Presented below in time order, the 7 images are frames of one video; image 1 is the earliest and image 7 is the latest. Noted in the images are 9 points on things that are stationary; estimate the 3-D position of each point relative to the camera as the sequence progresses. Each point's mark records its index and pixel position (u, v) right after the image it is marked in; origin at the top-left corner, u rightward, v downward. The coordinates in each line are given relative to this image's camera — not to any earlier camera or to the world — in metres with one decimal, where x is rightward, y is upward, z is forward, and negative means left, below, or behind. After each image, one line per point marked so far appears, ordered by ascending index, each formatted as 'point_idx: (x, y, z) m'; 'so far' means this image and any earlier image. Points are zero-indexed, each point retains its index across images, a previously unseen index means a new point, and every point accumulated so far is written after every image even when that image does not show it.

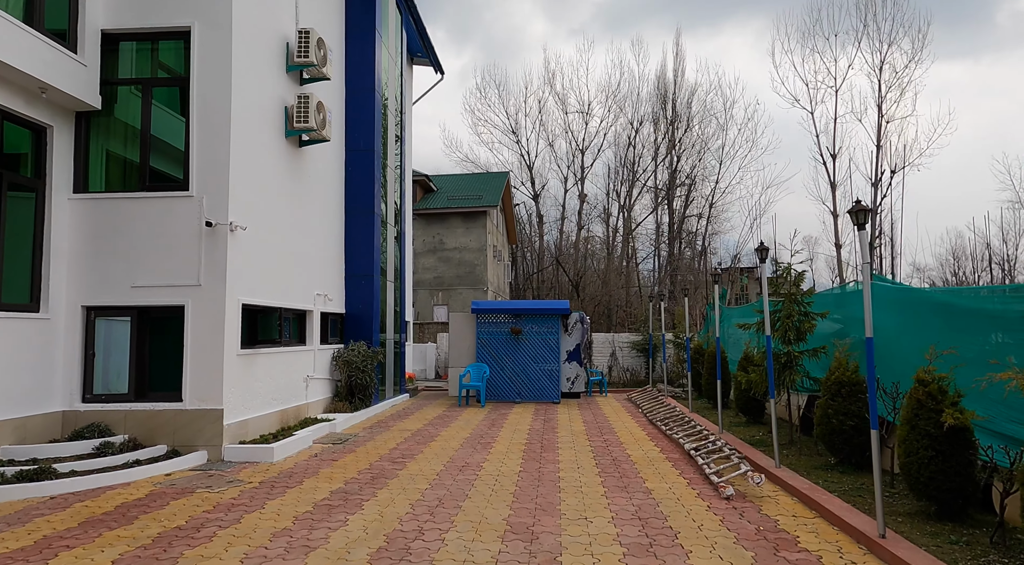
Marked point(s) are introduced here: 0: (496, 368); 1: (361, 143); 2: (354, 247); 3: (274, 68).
0: (-0.3, -1.8, +16.1) m
1: (-2.8, +2.6, +14.7) m
2: (-3.0, +0.7, +14.4) m
3: (-3.4, +3.0, +11.0) m
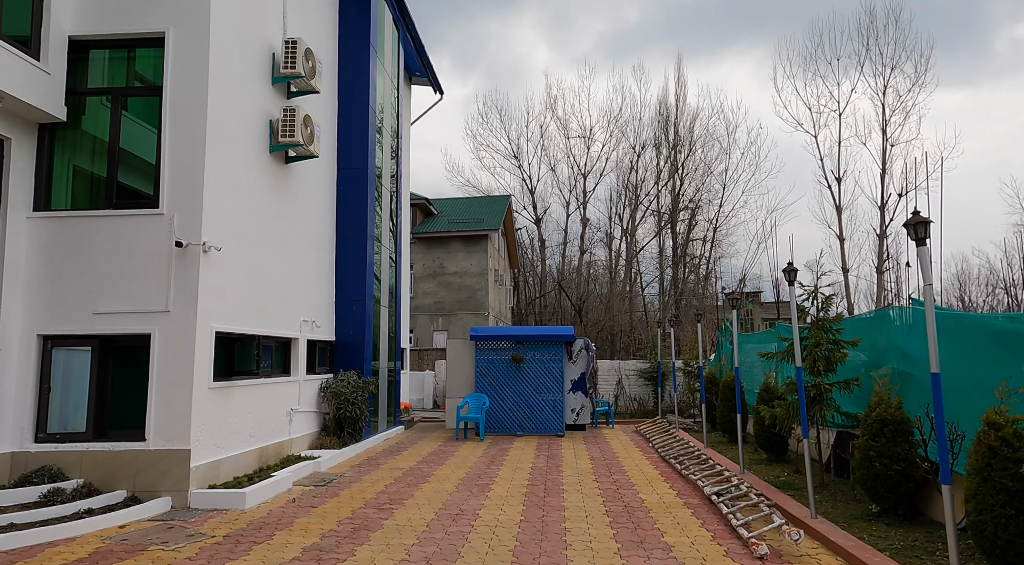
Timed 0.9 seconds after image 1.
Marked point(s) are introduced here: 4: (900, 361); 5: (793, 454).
0: (-0.3, -2.3, +15.2) m
1: (-2.8, +2.2, +13.9) m
2: (-2.9, +0.2, +13.6) m
3: (-3.4, +2.7, +10.3) m
4: (+4.0, -0.8, +8.0) m
5: (+4.3, -2.6, +11.7) m
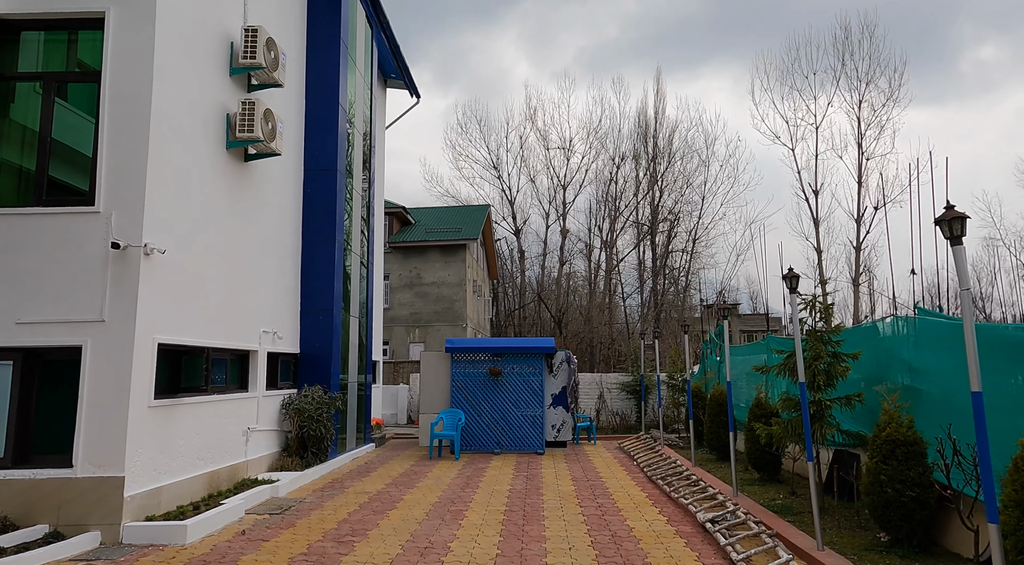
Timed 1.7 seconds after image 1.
0: (-0.7, -2.5, +14.4) m
1: (-3.2, +2.0, +13.1) m
2: (-3.3, +0.1, +12.8) m
3: (-3.7, +2.6, +9.5) m
4: (+3.8, -0.9, +7.4) m
5: (+3.9, -2.8, +11.1) m
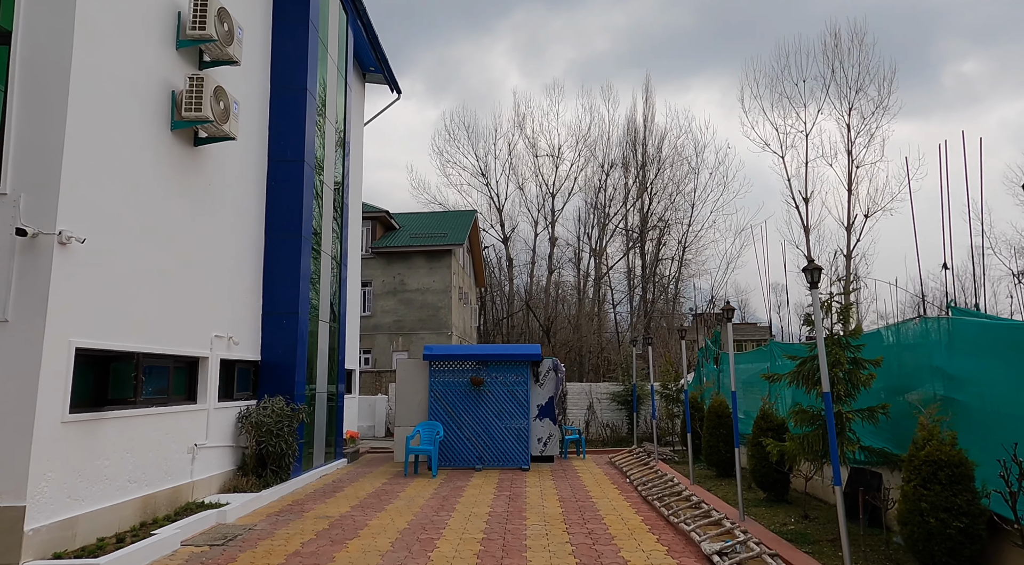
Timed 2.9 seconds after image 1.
0: (-1.0, -2.5, +13.3) m
1: (-3.5, +2.0, +12.0) m
2: (-3.6, +0.1, +11.7) m
3: (-3.9, +2.6, +8.4) m
4: (+3.6, -0.8, +6.4) m
5: (+3.7, -2.8, +10.0) m
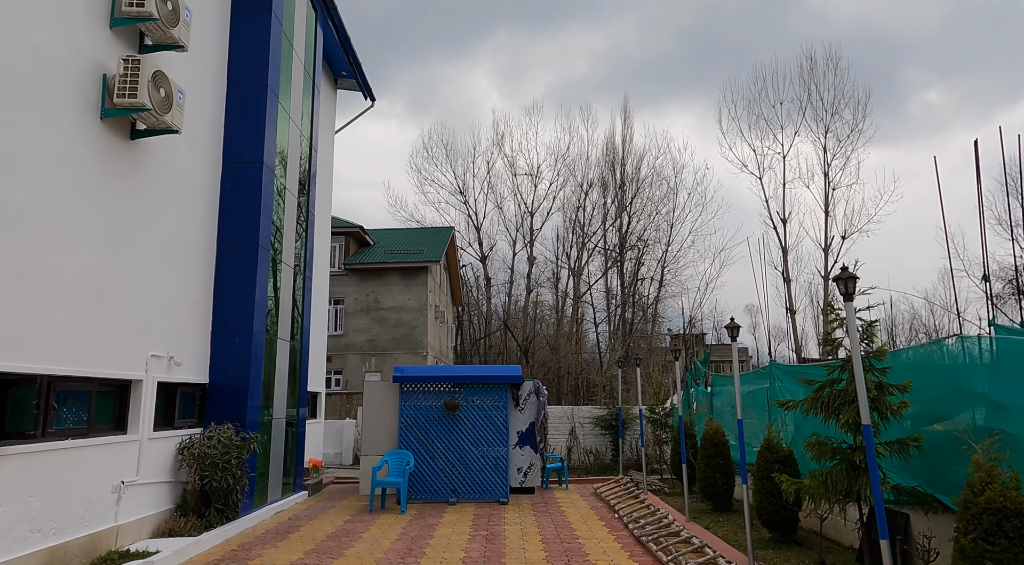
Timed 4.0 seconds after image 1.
0: (-1.4, -2.8, +12.2) m
1: (-3.8, +1.8, +11.0) m
2: (-3.9, -0.1, +10.5) m
3: (-4.1, +2.5, +7.3) m
4: (+3.4, -0.9, +5.4) m
5: (+3.4, -2.9, +9.0) m
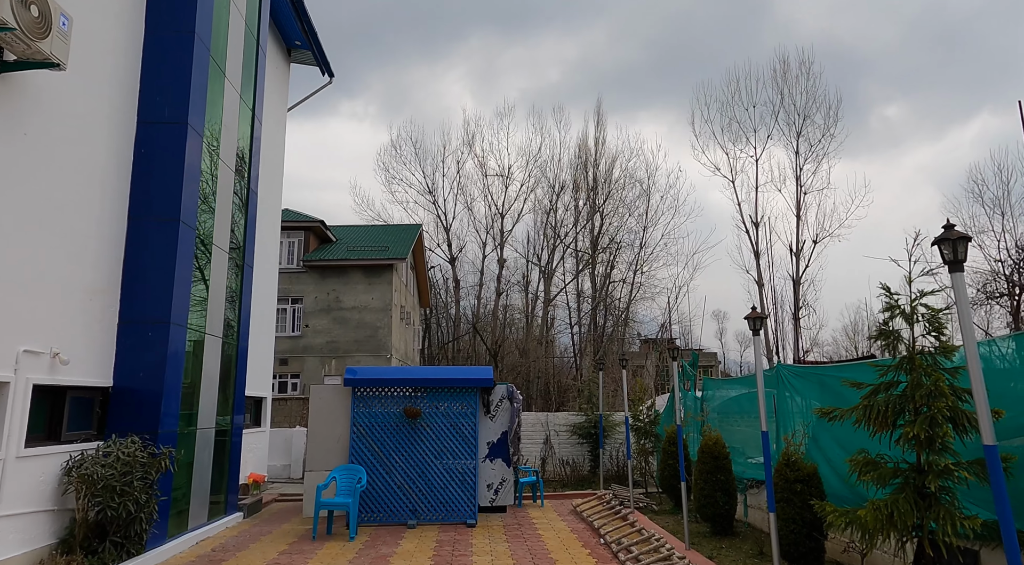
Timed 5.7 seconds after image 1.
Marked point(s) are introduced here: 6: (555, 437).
0: (-1.8, -2.6, +10.5) m
1: (-4.1, +2.0, +9.2) m
2: (-4.2, +0.1, +8.8) m
3: (-4.3, +2.7, +5.6) m
4: (+3.3, -0.8, +3.9) m
5: (+3.1, -2.8, +7.5) m
6: (+0.9, -3.2, +15.8) m
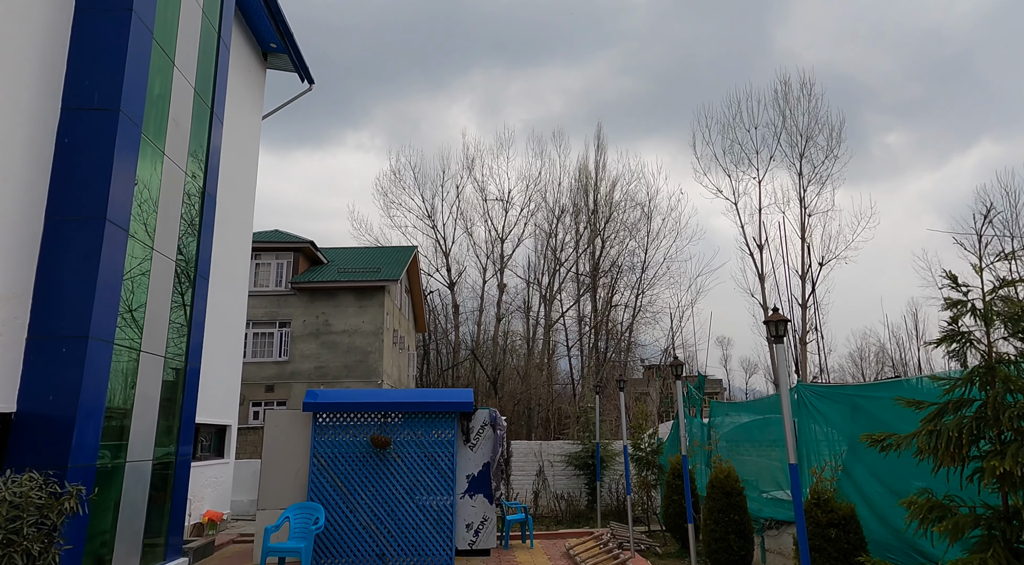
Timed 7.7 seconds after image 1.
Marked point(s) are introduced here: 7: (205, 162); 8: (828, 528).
0: (-2.0, -2.7, +9.2) m
1: (-4.4, +1.9, +8.1) m
2: (-4.4, 0.0, +7.5) m
3: (-4.5, +2.8, +4.4) m
4: (+3.0, -0.6, +2.6) m
5: (+2.9, -2.8, +6.2) m
6: (+0.7, -3.5, +14.4) m
7: (-4.4, +1.7, +10.9) m
8: (+2.5, -1.9, +6.1) m
